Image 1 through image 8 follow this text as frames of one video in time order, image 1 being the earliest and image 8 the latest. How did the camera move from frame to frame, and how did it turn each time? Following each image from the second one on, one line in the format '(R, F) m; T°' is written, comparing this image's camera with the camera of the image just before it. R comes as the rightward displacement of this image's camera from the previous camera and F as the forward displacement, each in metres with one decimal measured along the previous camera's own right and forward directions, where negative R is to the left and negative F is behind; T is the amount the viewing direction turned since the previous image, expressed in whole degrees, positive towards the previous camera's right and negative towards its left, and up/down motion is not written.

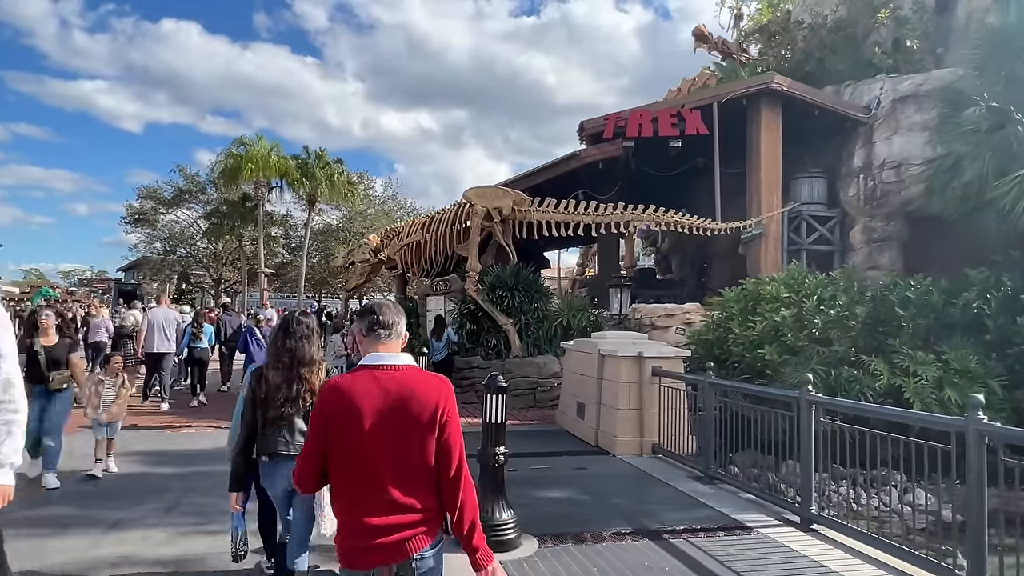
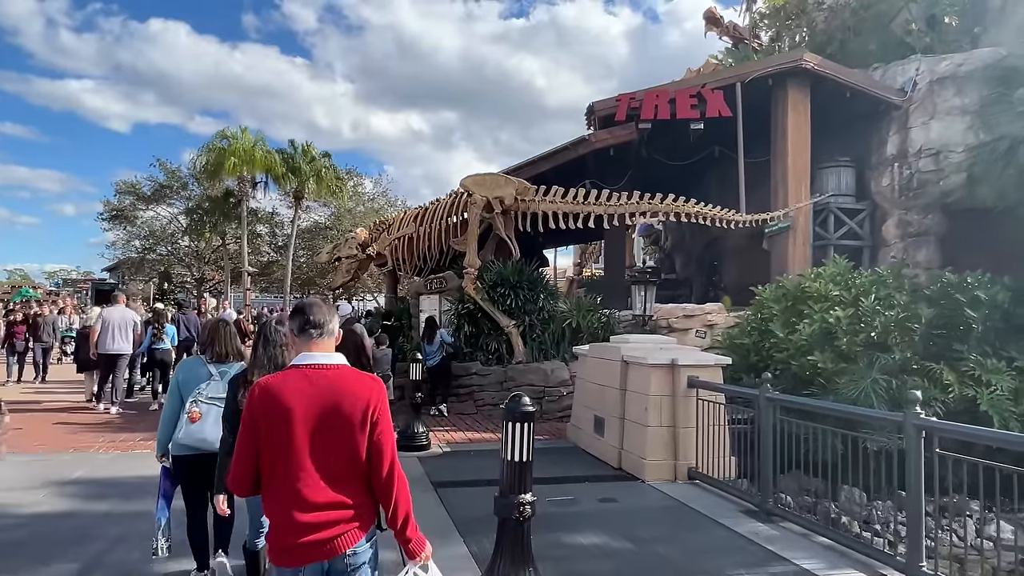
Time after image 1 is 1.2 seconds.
(-0.2, +1.3) m; +1°
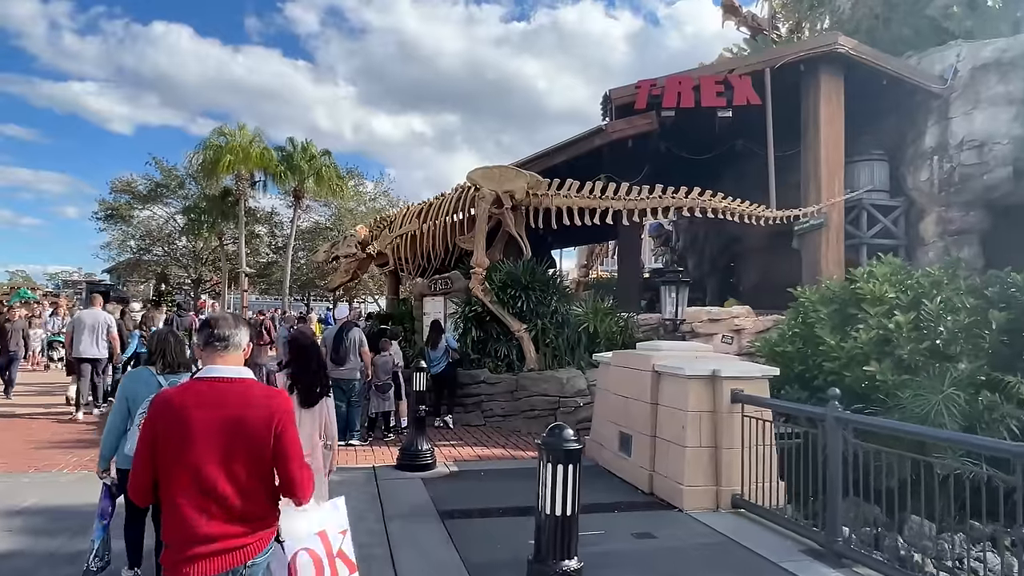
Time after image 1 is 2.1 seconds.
(-0.2, +0.9) m; 0°
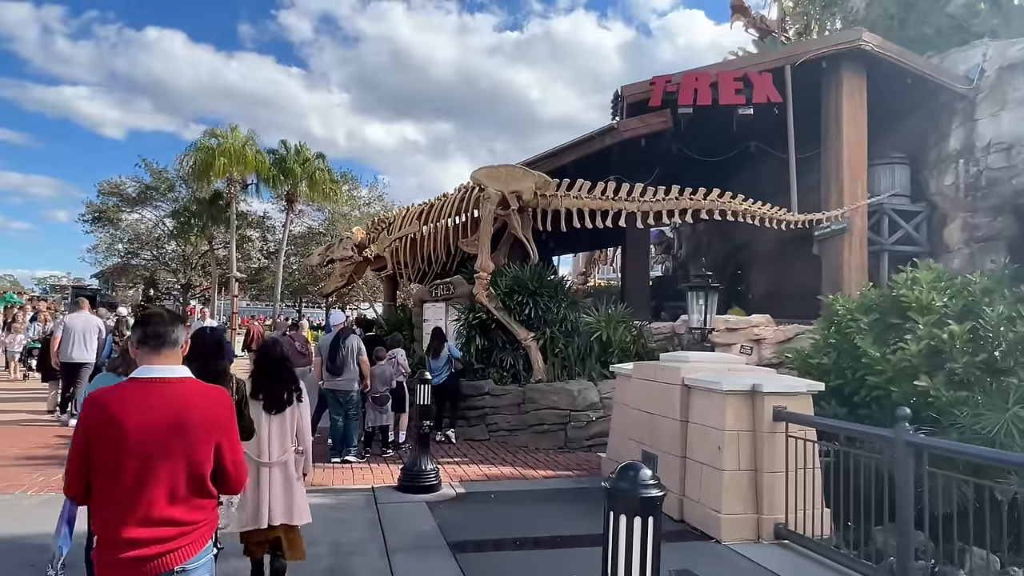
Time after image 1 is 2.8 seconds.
(-0.2, +0.6) m; +1°
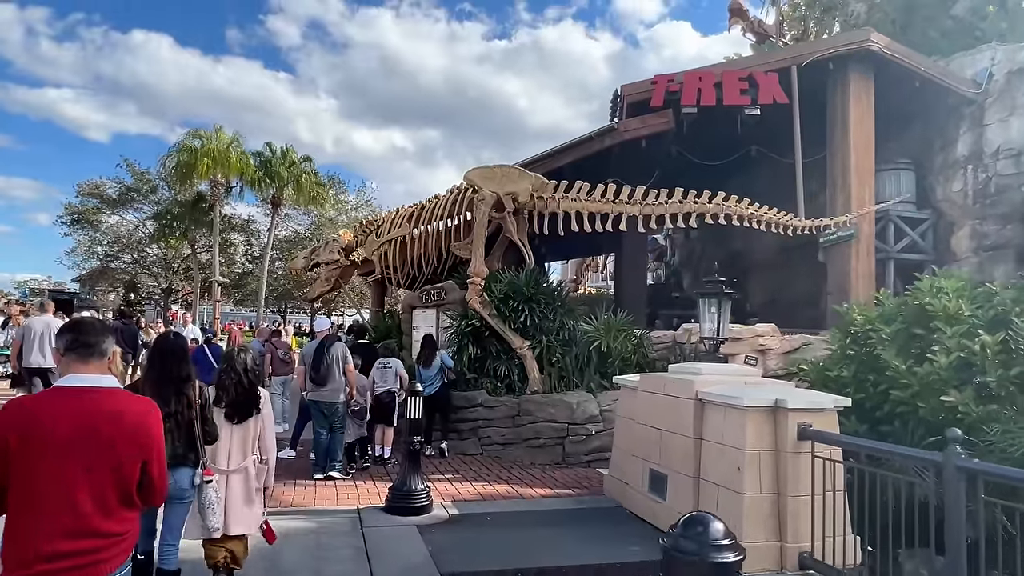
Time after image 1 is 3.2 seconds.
(-0.1, +0.5) m; +1°
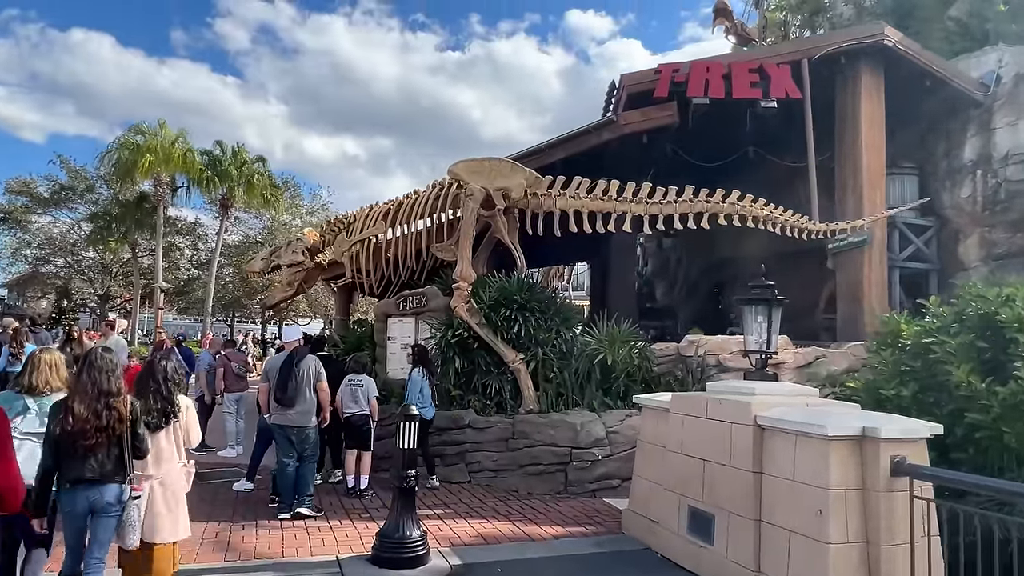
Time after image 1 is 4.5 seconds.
(-0.5, +1.1) m; +4°
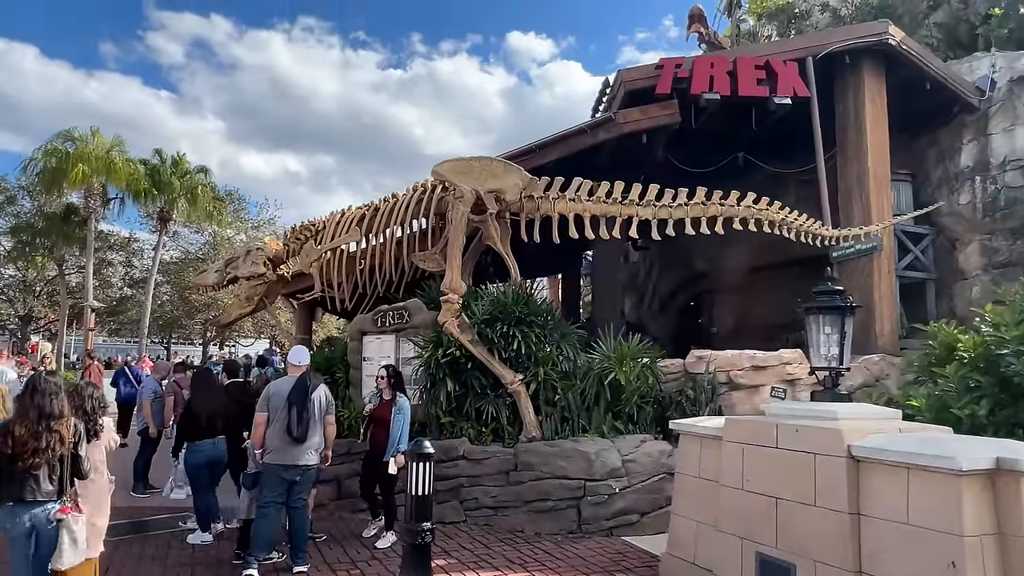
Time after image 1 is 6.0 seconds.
(-0.6, +1.0) m; +5°
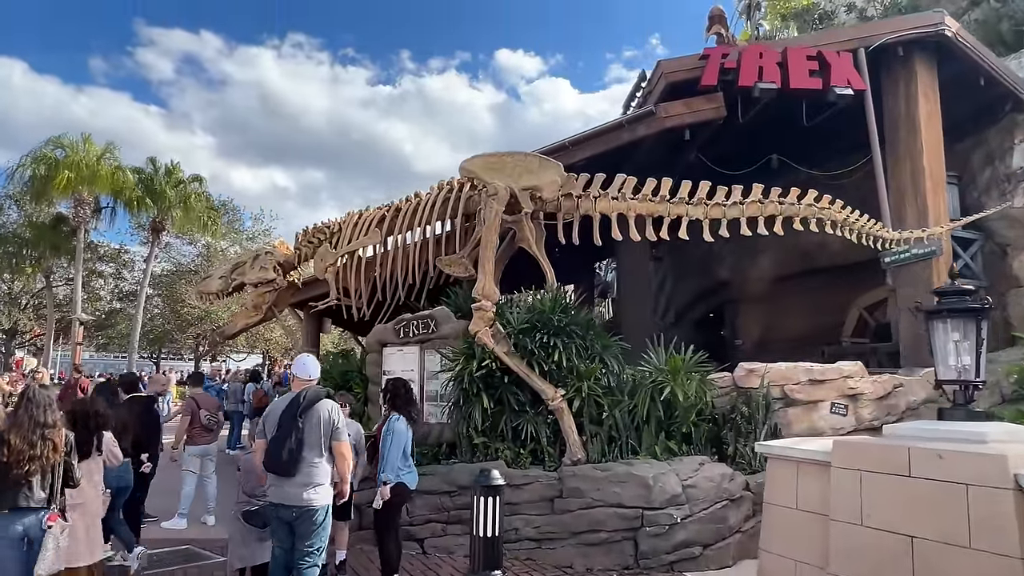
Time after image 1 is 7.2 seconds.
(-0.5, +0.7) m; +1°
